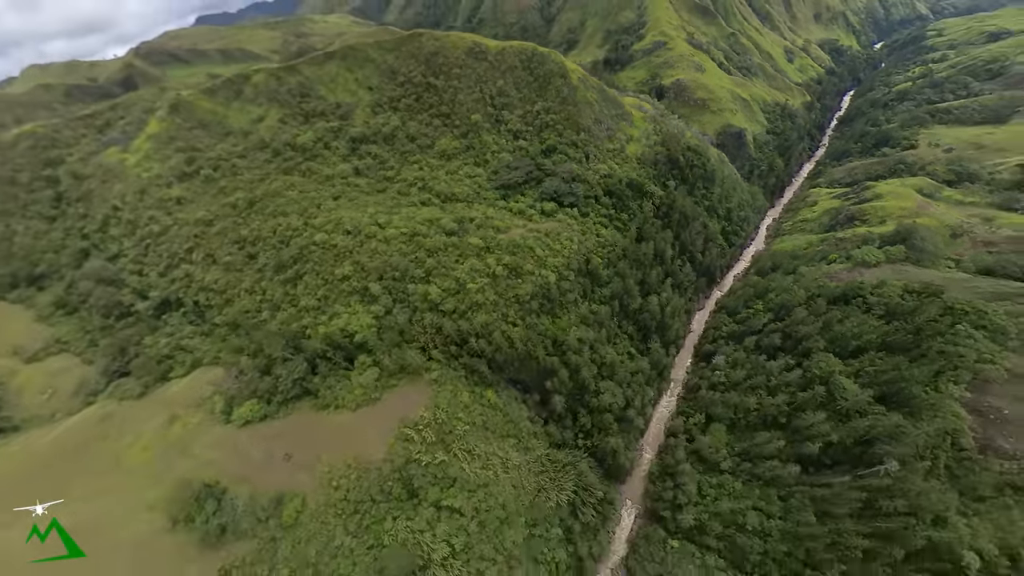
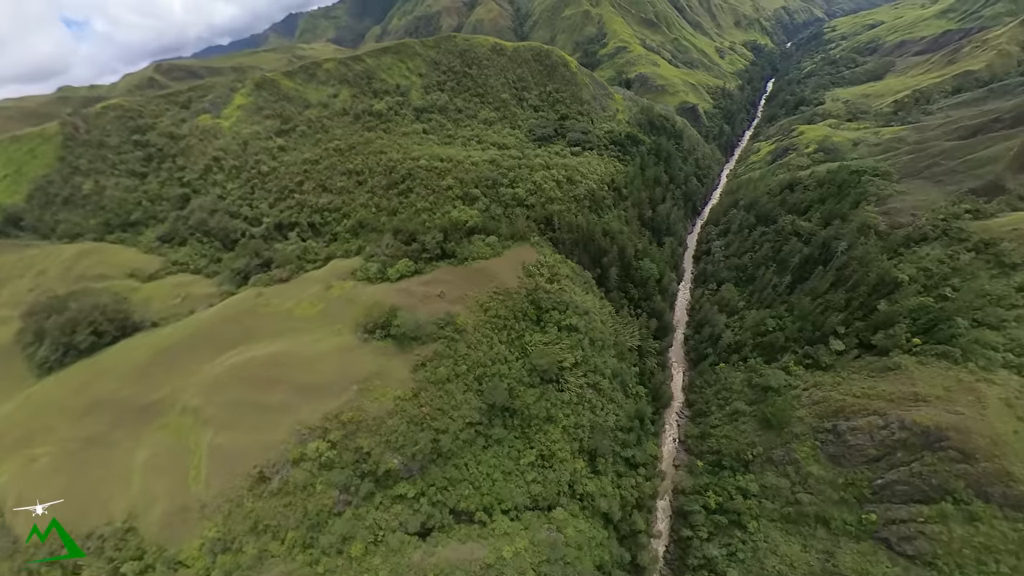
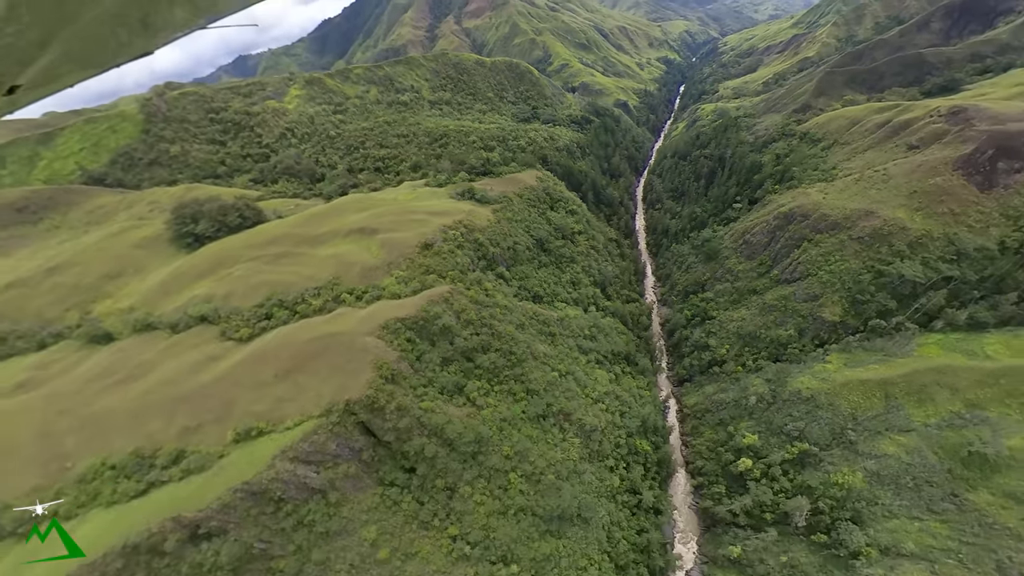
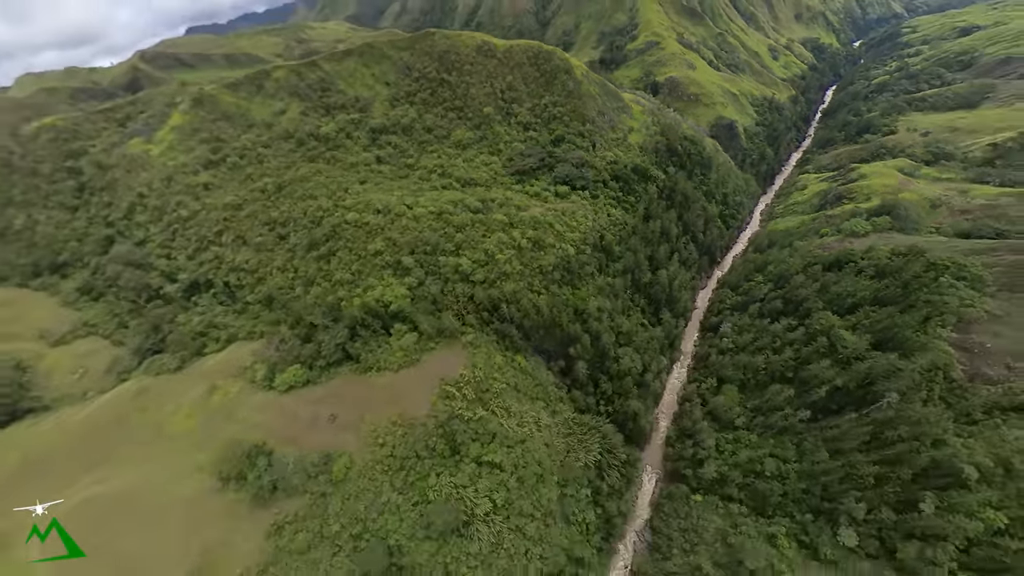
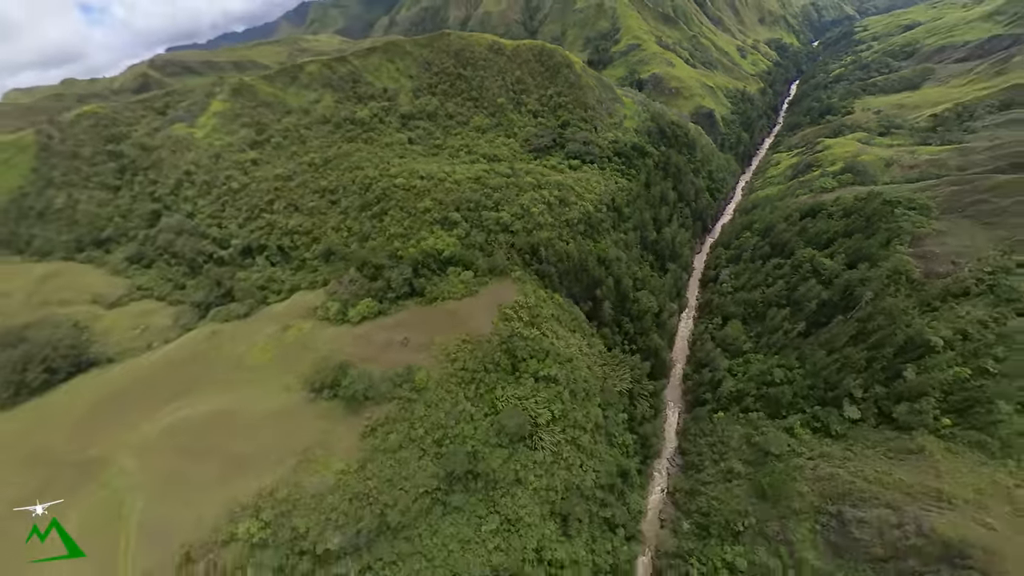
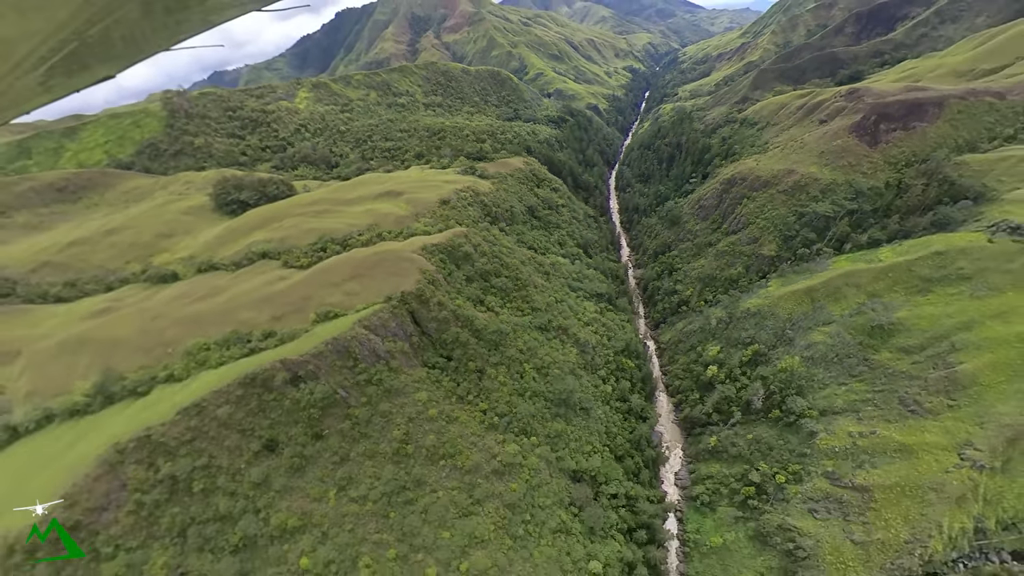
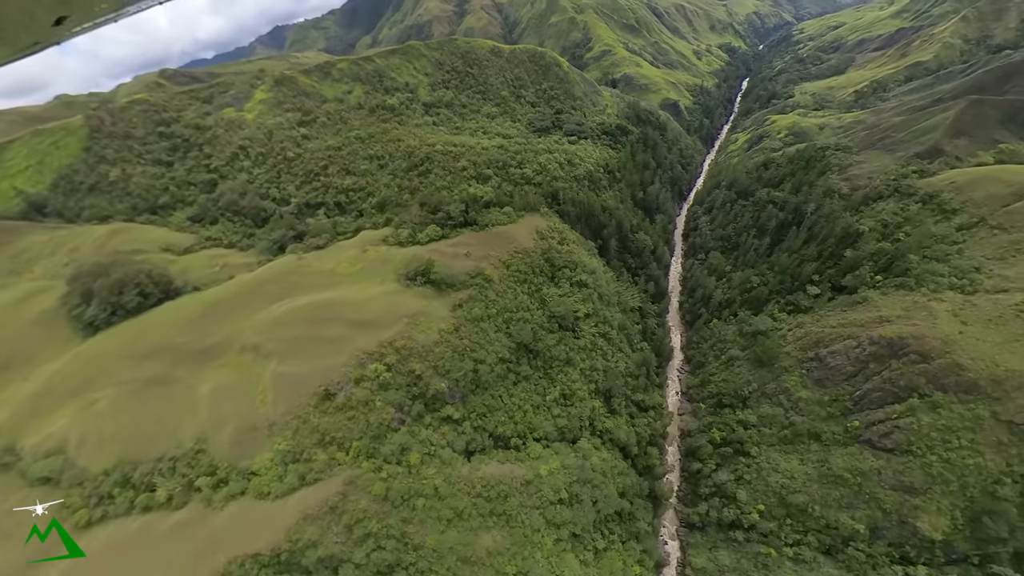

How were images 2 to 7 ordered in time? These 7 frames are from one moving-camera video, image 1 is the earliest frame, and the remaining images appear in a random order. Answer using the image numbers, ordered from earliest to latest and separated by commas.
4, 5, 2, 7, 3, 6
